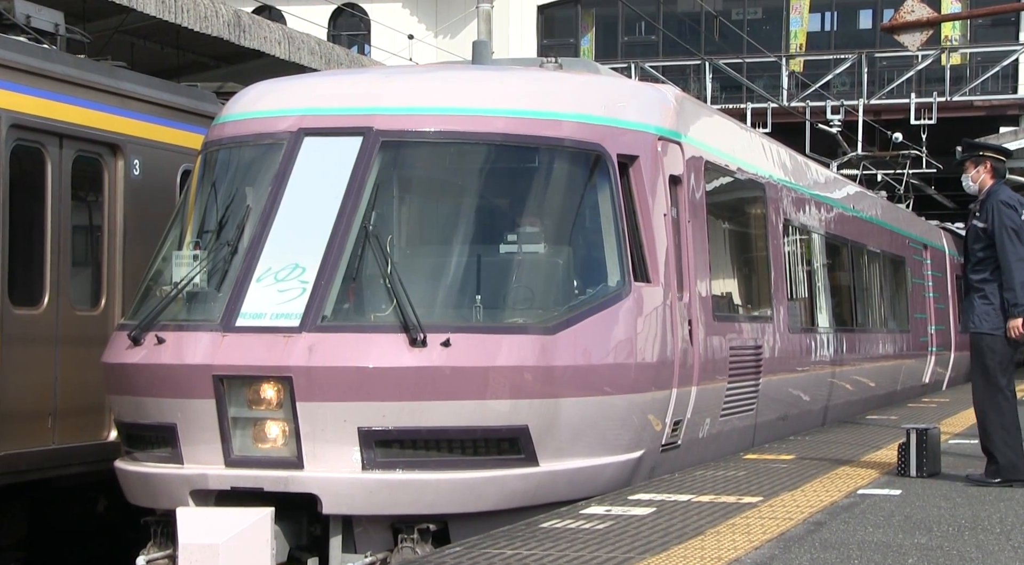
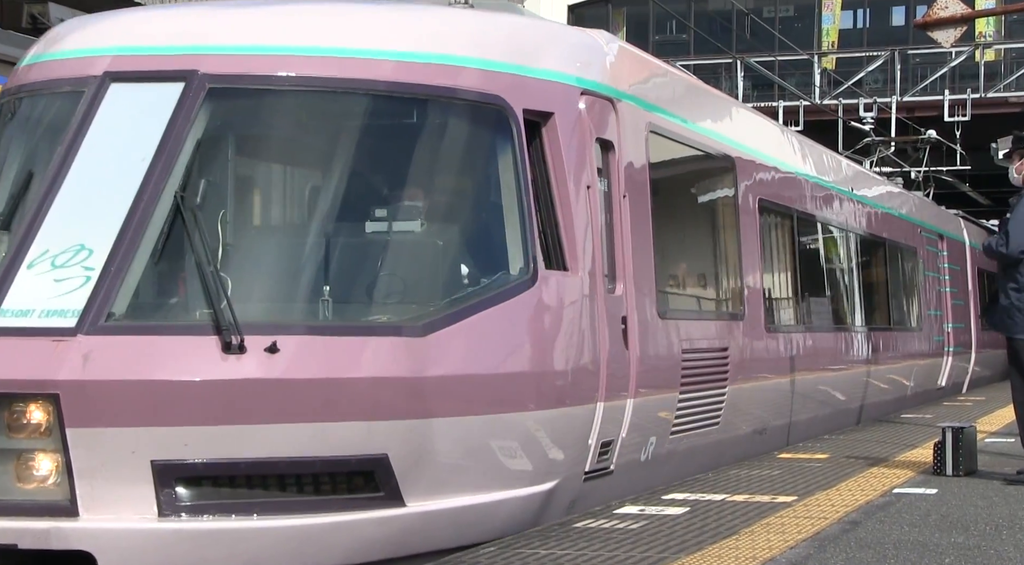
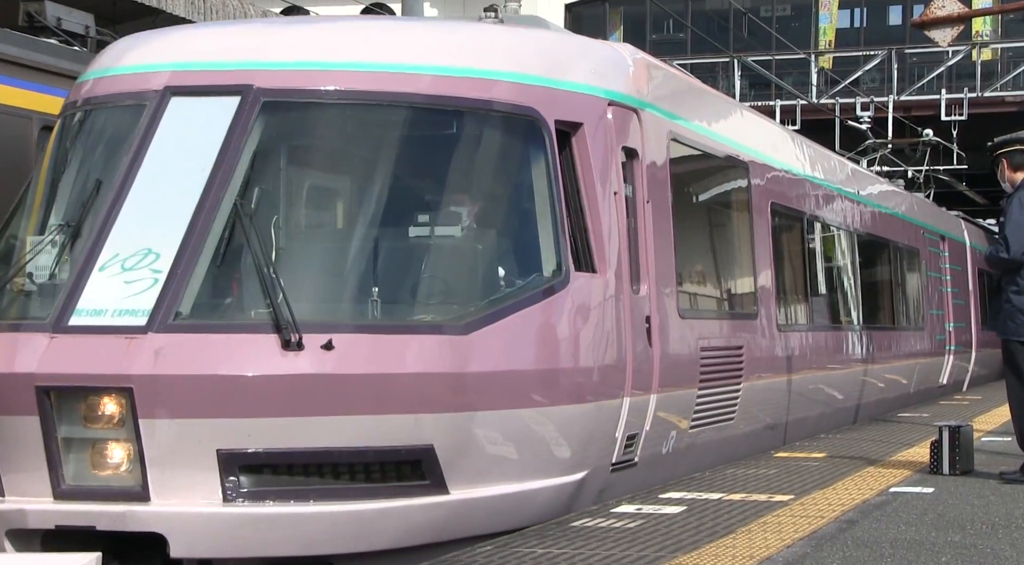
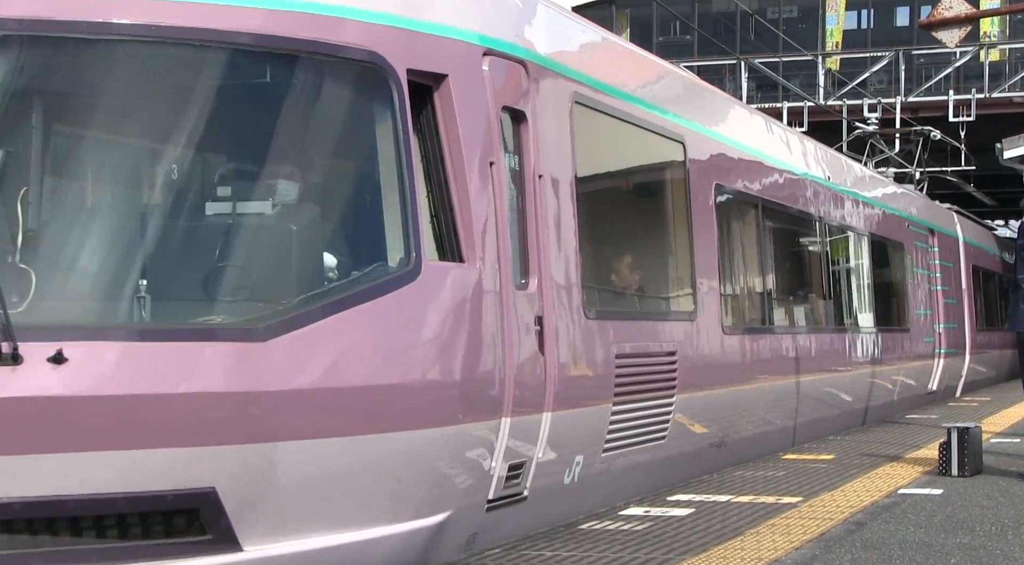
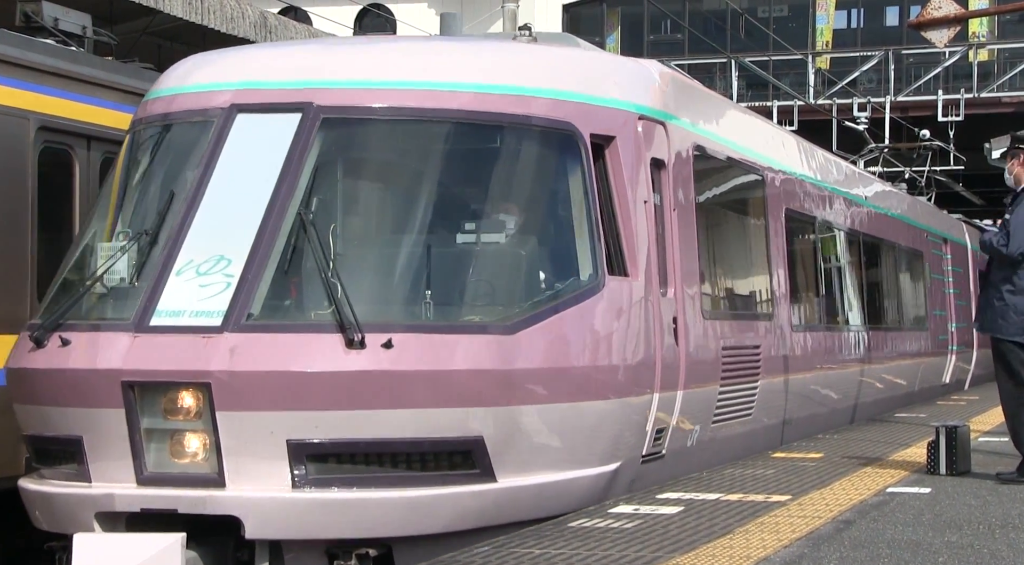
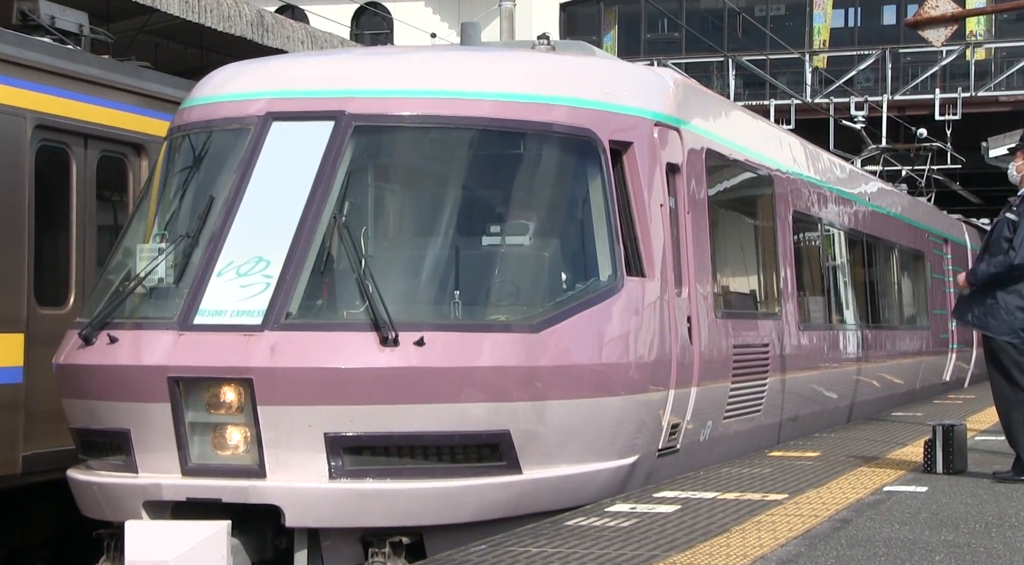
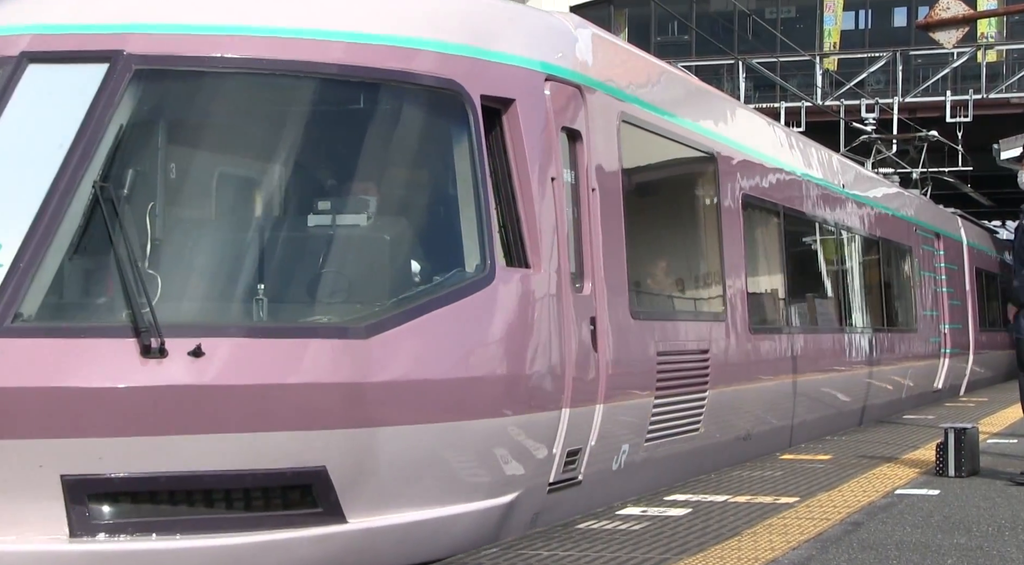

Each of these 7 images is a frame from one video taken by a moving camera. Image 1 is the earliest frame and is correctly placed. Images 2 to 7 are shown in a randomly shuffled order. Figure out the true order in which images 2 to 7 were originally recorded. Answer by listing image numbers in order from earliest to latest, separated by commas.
6, 5, 3, 2, 7, 4
